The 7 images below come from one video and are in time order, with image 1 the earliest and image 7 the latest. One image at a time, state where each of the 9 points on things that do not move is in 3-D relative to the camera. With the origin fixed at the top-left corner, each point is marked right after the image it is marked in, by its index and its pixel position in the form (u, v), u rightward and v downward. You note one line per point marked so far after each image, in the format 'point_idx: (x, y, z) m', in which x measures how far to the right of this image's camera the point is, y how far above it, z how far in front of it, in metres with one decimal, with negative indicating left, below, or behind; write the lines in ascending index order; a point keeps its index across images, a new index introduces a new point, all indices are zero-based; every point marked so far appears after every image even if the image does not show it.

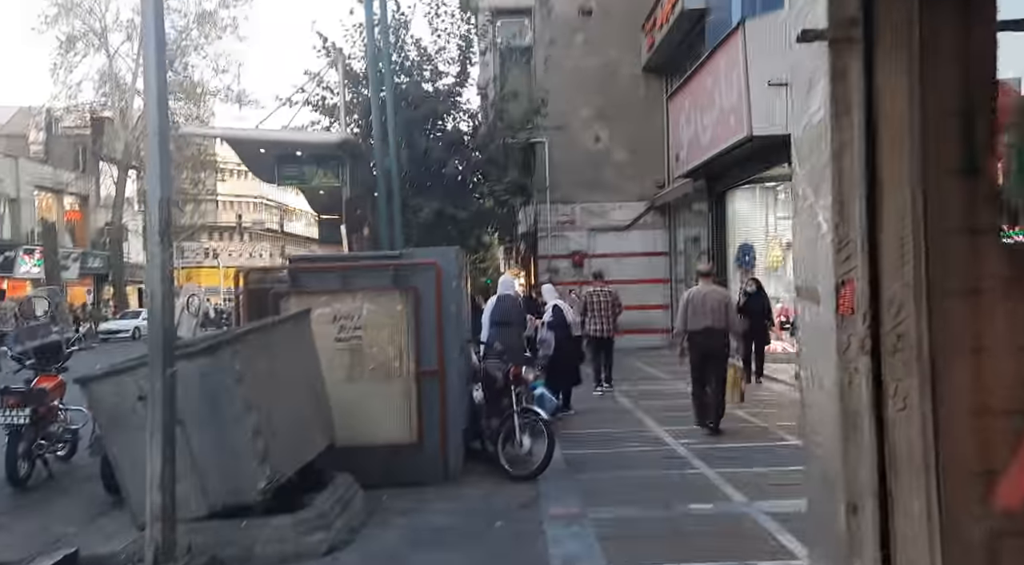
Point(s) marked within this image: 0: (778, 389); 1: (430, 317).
0: (+3.8, -1.5, +14.5) m
1: (-0.6, -0.3, +7.4) m
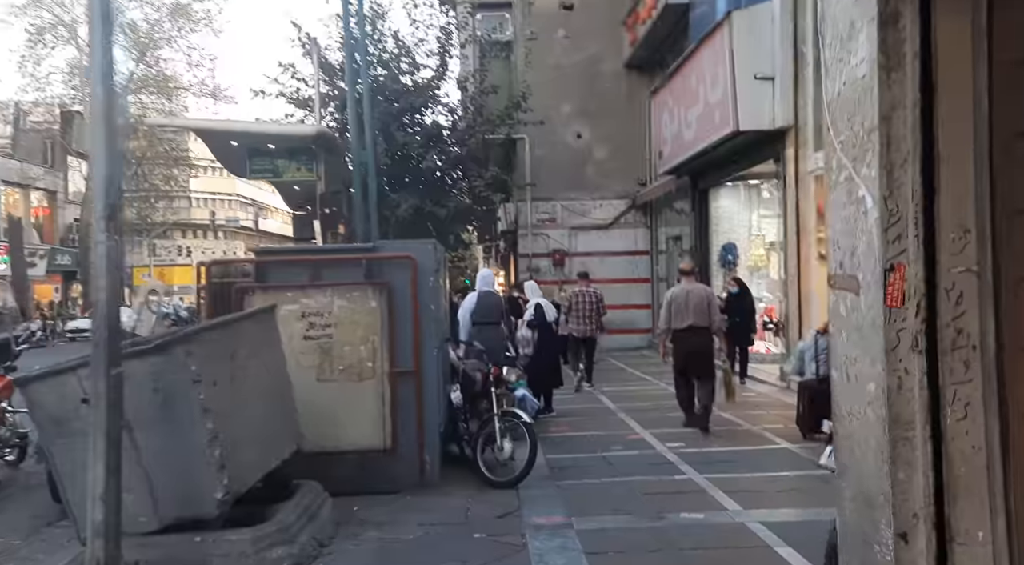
0: (+3.5, -1.5, +14.1) m
1: (-0.7, -0.2, +7.0) m
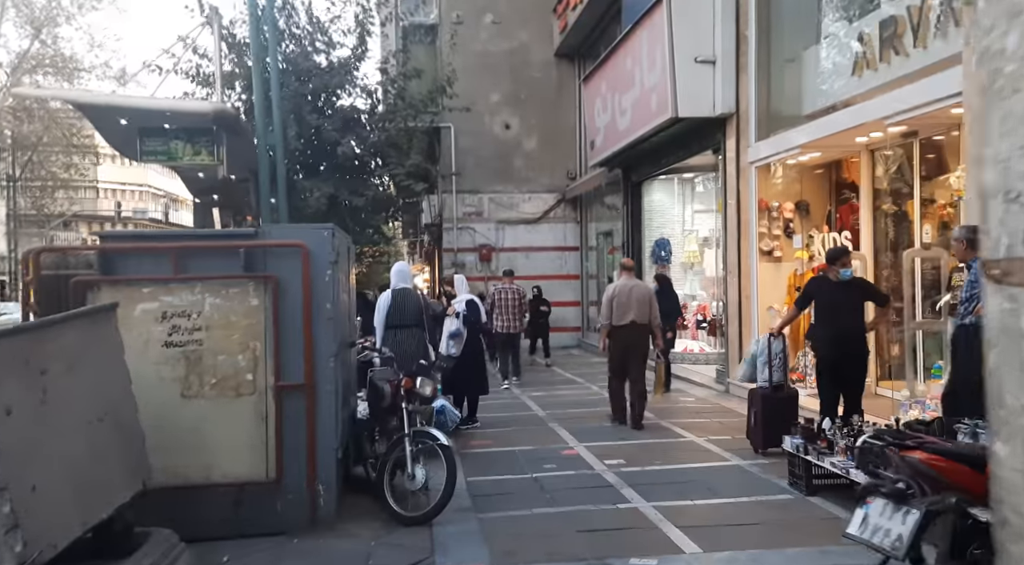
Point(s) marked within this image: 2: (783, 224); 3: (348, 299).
0: (+2.5, -1.4, +13.2) m
1: (-1.2, -0.2, +5.7) m
2: (+3.3, +0.7, +12.2) m
3: (-1.1, -0.1, +6.9) m
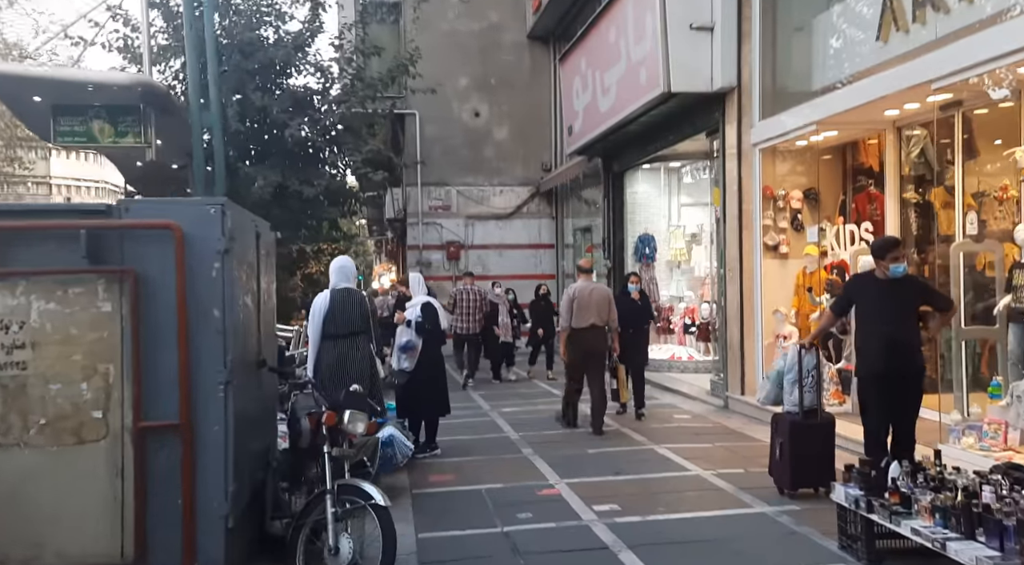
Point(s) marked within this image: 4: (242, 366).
0: (+2.1, -1.4, +11.6) m
1: (-1.4, -0.2, +4.1) m
2: (+2.9, +0.7, +10.6) m
3: (-1.3, -0.1, +5.2) m
4: (-1.3, -0.4, +4.8) m
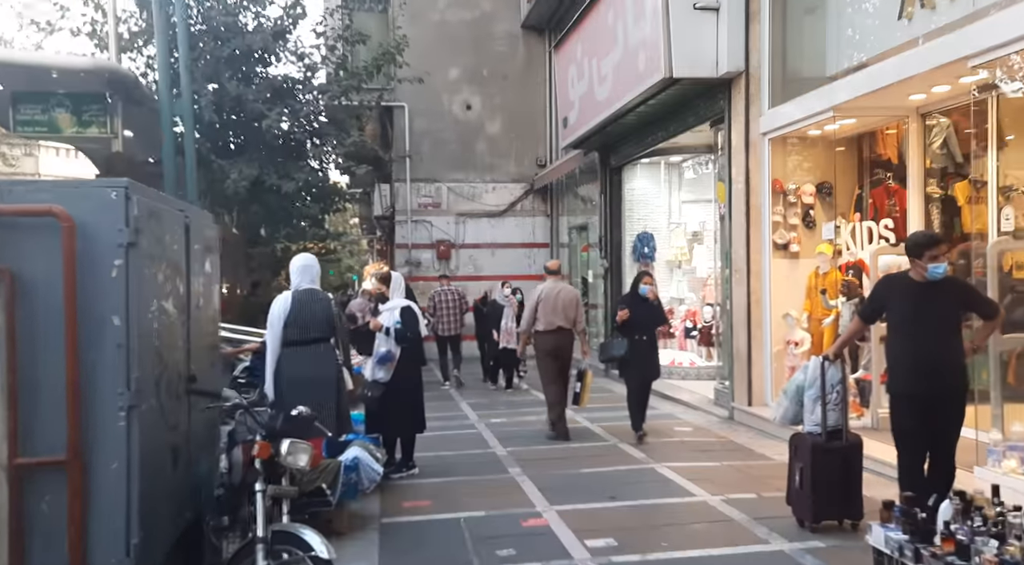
0: (+2.0, -1.4, +10.8) m
1: (-1.5, -0.2, +3.2) m
2: (+2.8, +0.7, +9.8) m
3: (-1.4, -0.1, +4.3) m
4: (-1.4, -0.4, +3.9) m
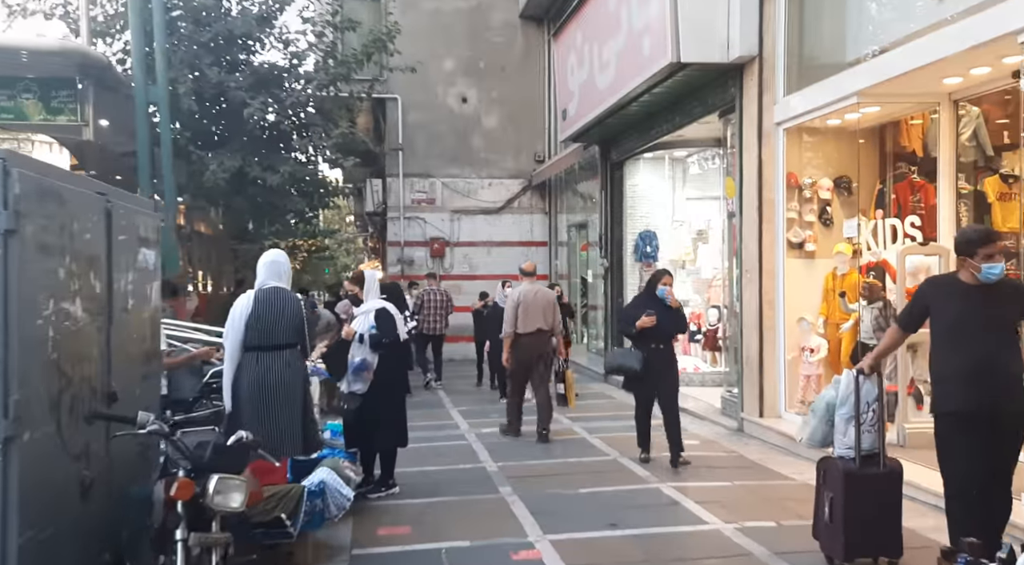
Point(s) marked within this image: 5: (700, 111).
0: (+1.9, -1.5, +10.1) m
1: (-1.5, -0.2, +2.5) m
2: (+2.8, +0.7, +9.1) m
3: (-1.4, -0.1, +3.6) m
4: (-1.4, -0.4, +3.2) m
5: (+2.0, +1.8, +10.8) m
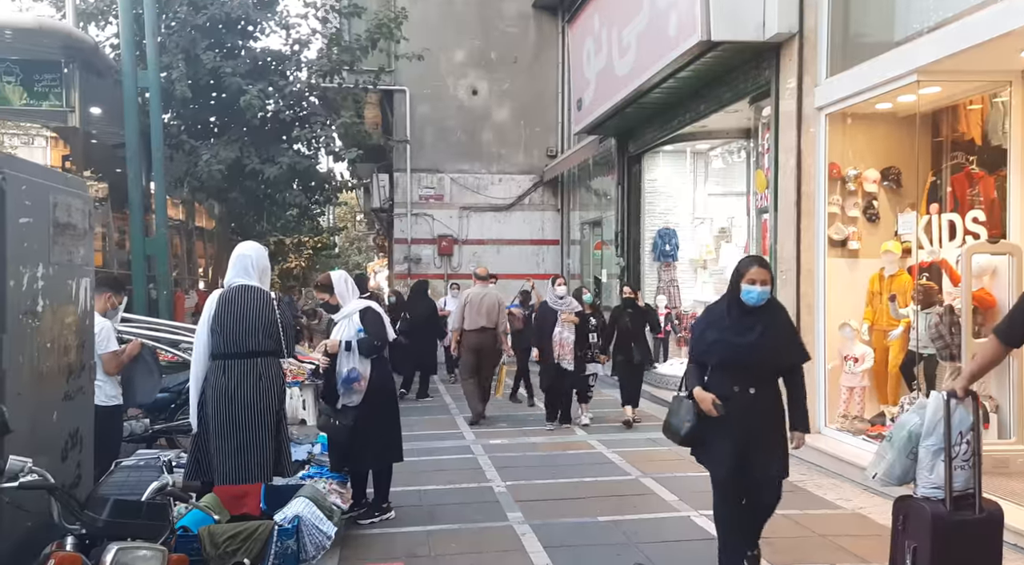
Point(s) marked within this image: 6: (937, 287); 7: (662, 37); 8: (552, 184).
0: (+2.0, -1.5, +9.2) m
1: (-1.5, -0.2, +1.7) m
2: (+2.9, +0.7, +8.2) m
3: (-1.4, -0.1, +2.8) m
4: (-1.4, -0.4, +2.4) m
5: (+2.2, +1.8, +10.0) m
6: (+3.1, 0.0, +7.3) m
7: (+1.5, +2.4, +9.7) m
8: (+0.7, +1.8, +18.3) m
